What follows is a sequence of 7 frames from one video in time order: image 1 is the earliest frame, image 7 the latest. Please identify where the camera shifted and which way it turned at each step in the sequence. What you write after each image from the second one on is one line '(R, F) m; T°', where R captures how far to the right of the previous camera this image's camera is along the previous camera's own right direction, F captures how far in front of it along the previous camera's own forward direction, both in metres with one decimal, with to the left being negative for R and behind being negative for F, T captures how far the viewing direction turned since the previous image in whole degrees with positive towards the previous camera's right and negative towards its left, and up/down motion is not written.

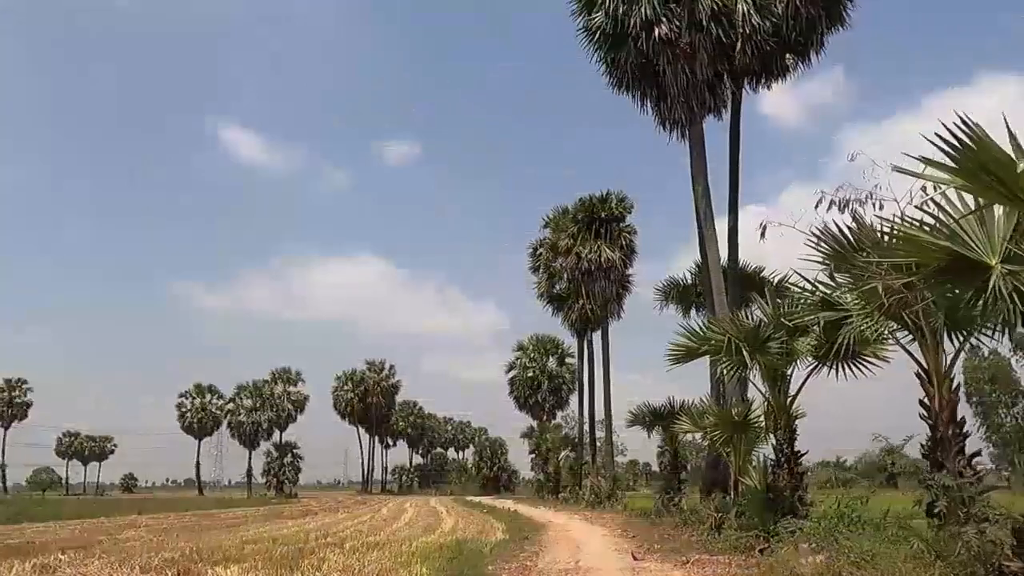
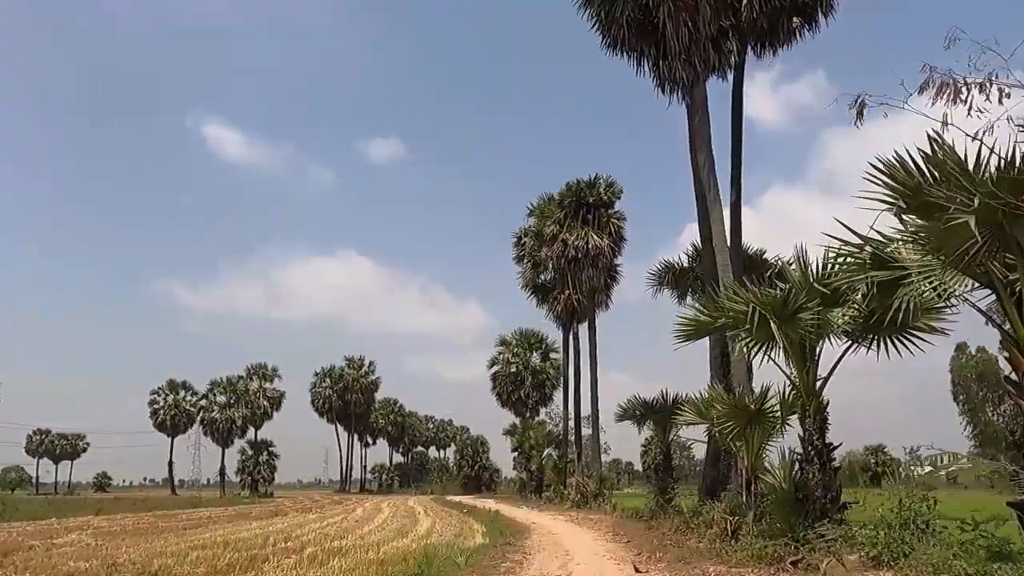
(0.0, +1.2) m; +1°
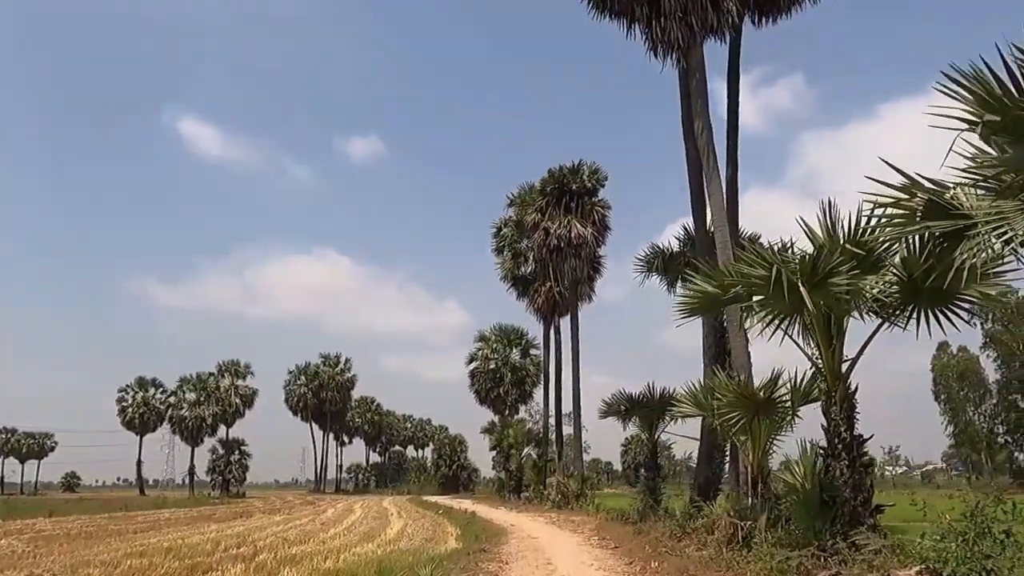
(0.0, +1.0) m; +1°
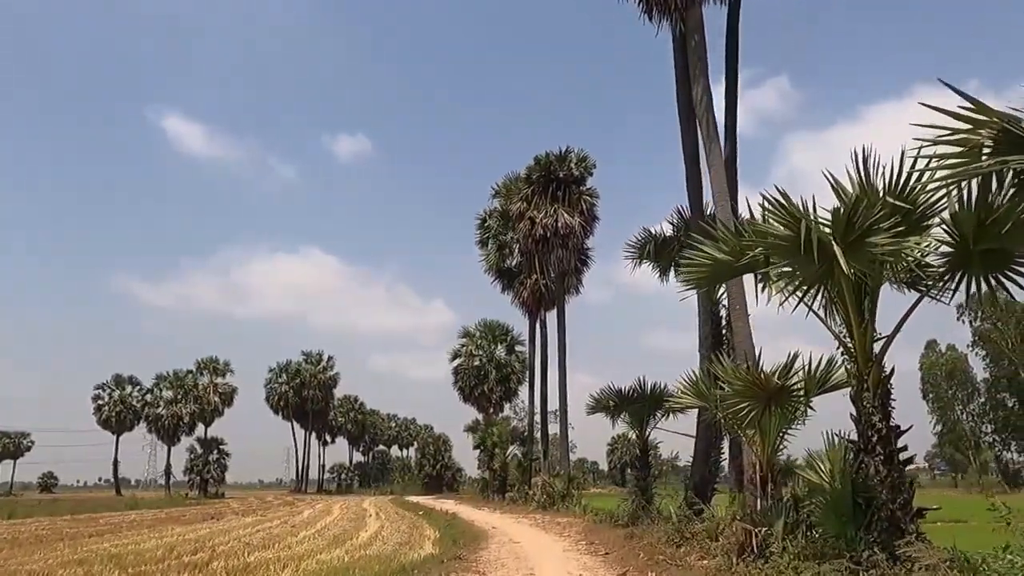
(+0.1, +0.9) m; +1°
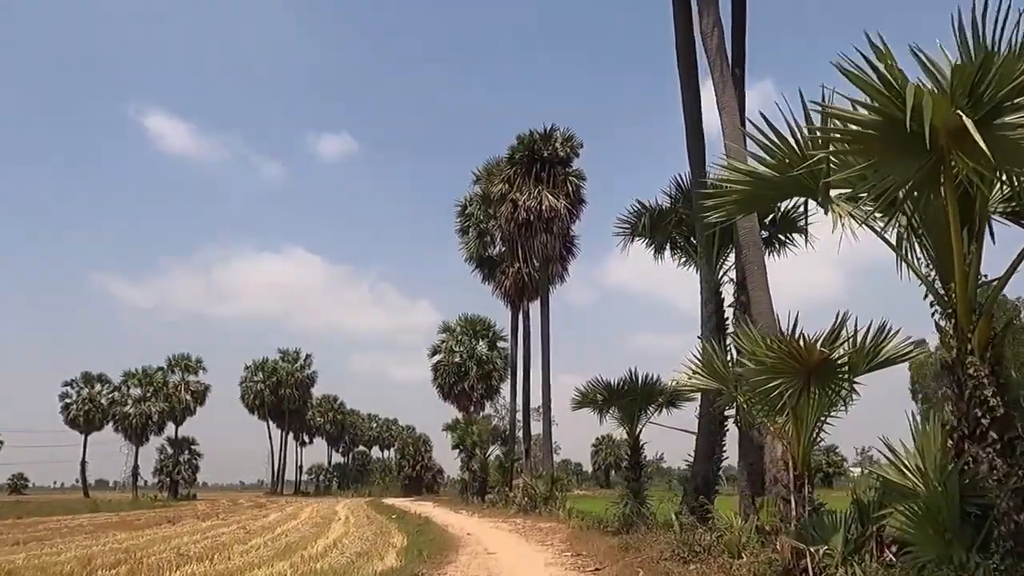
(+0.1, +1.4) m; +1°
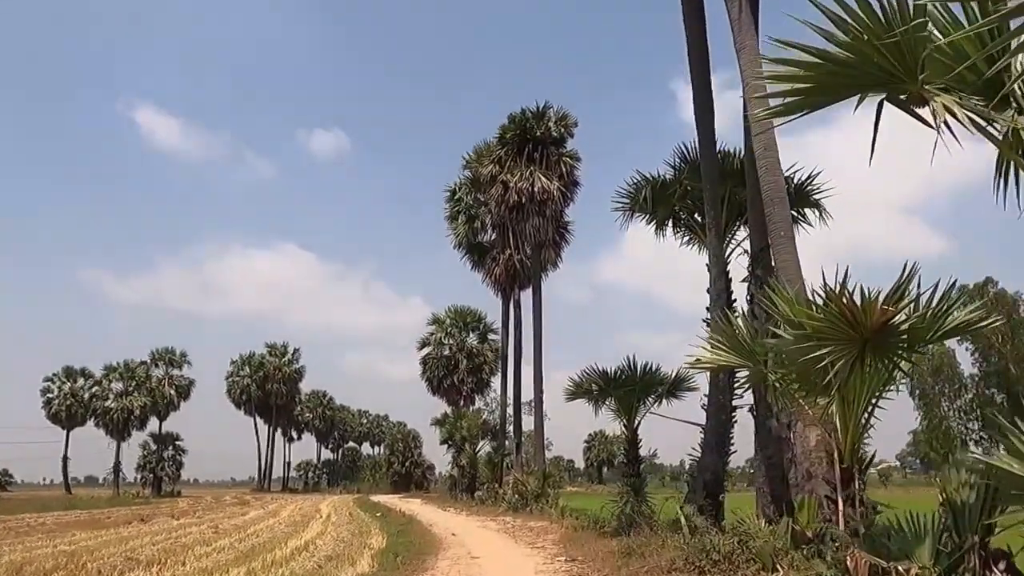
(+0.1, +1.0) m; +1°
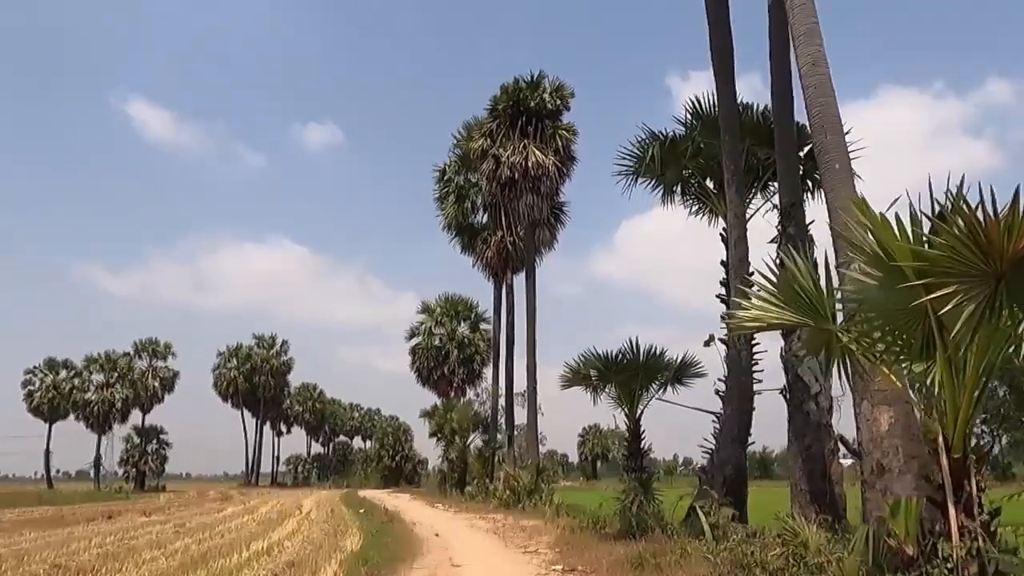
(0.0, +1.2) m; 0°
